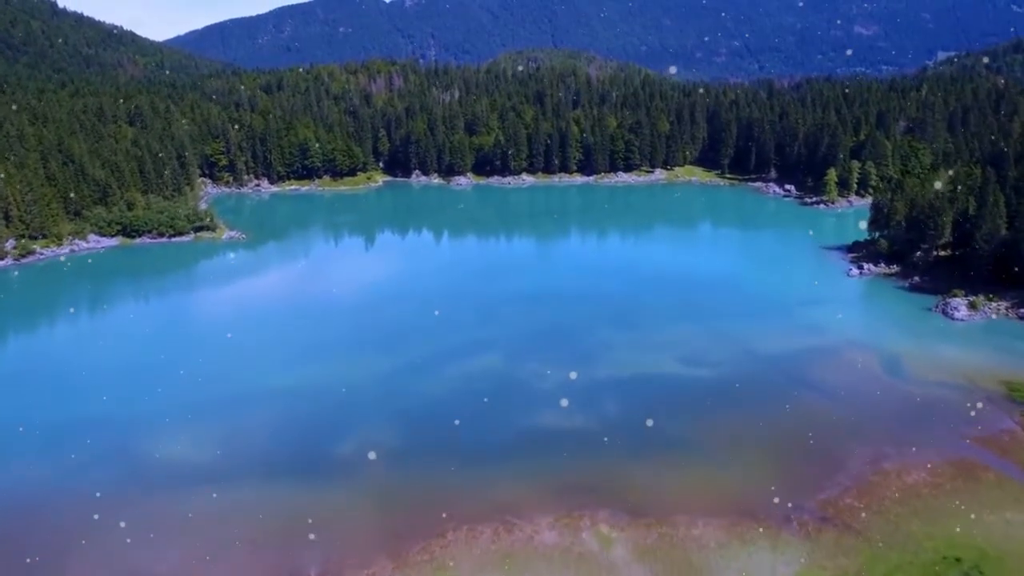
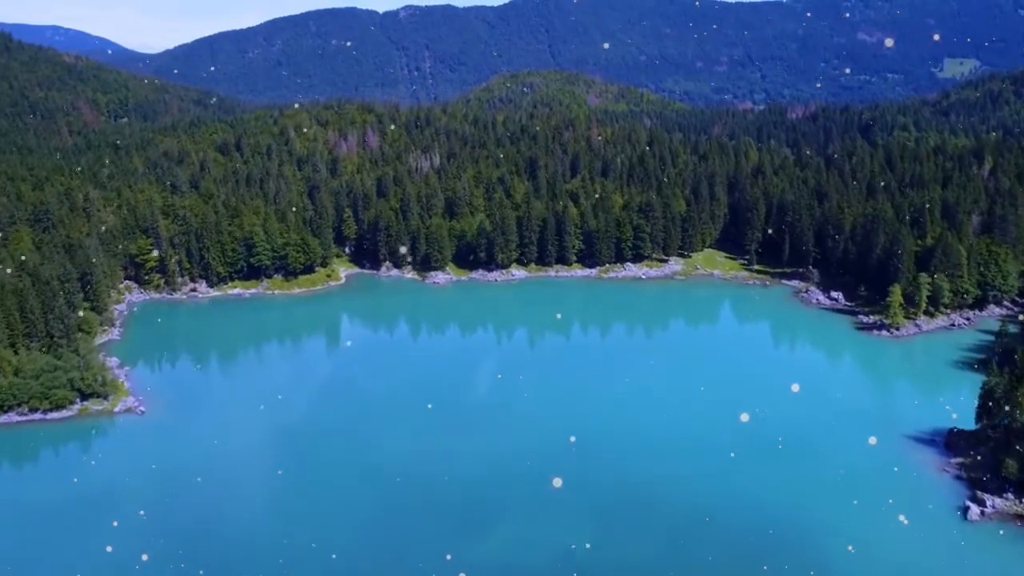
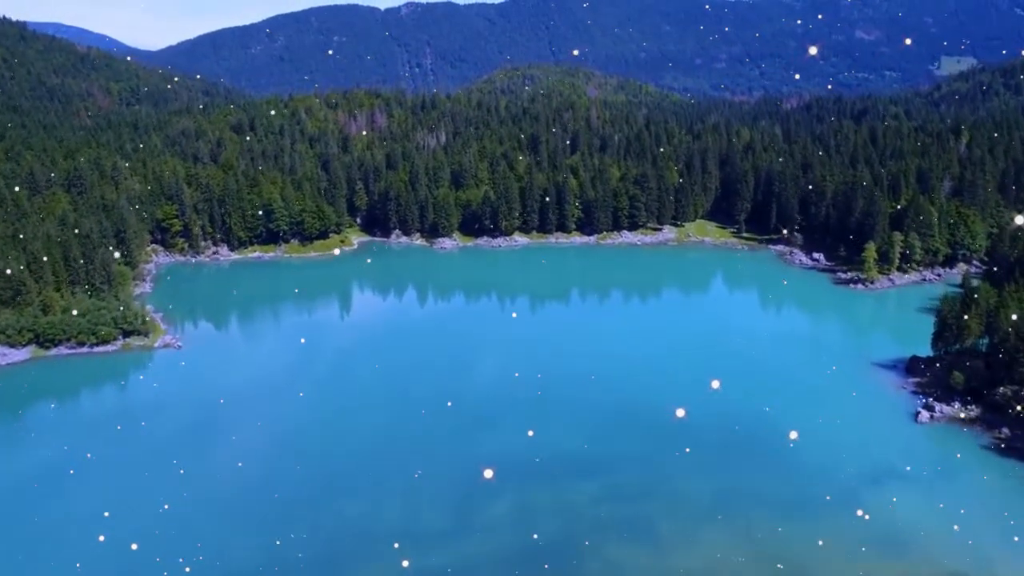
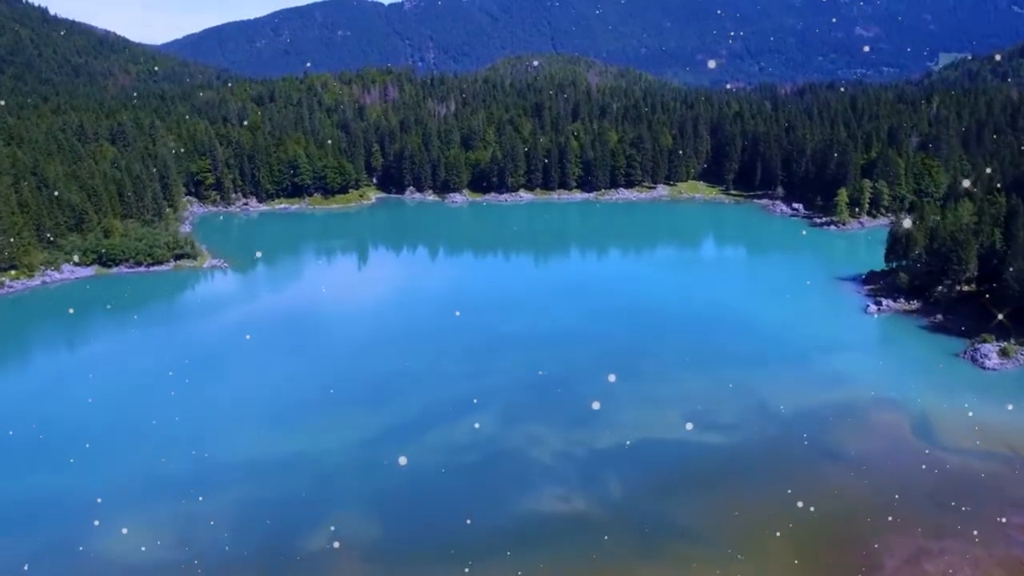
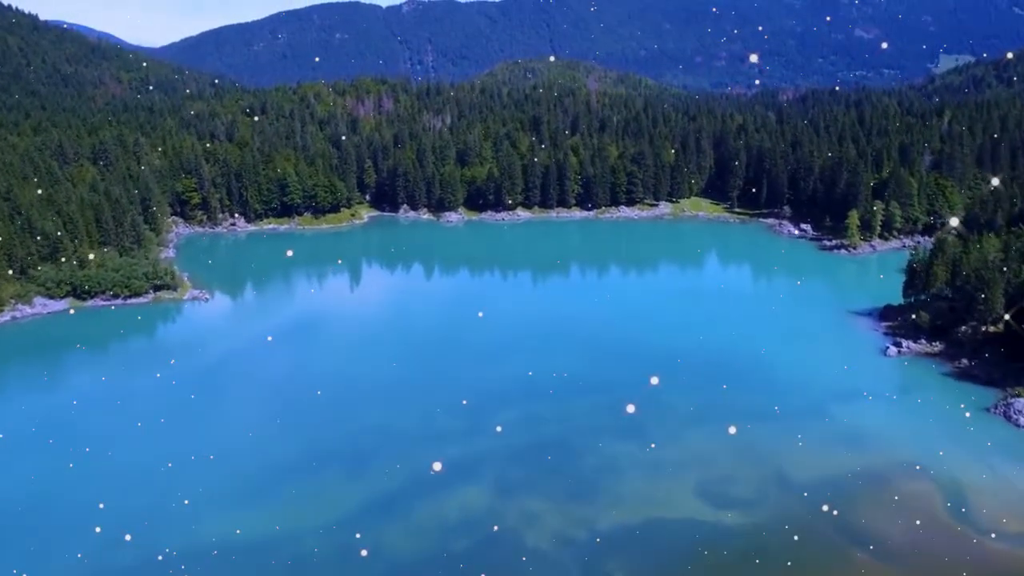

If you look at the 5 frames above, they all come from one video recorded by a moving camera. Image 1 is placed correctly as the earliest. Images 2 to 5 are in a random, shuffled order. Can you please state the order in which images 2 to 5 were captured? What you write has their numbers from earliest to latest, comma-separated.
4, 5, 3, 2
